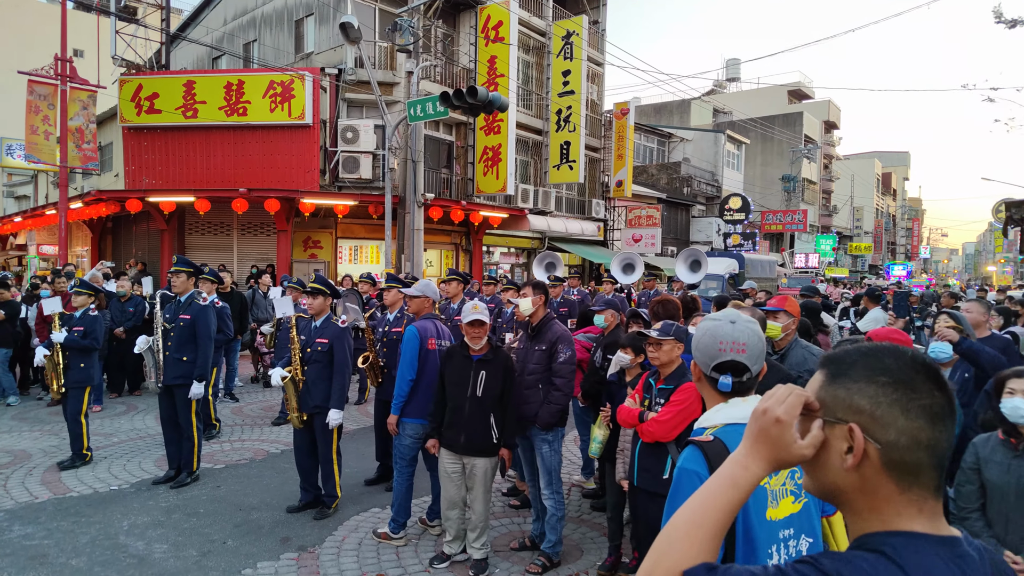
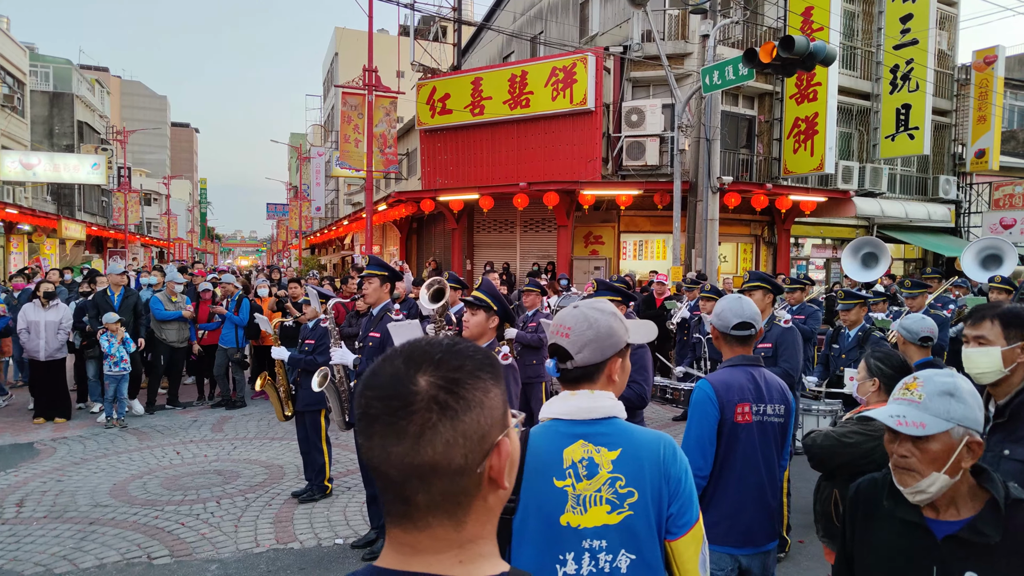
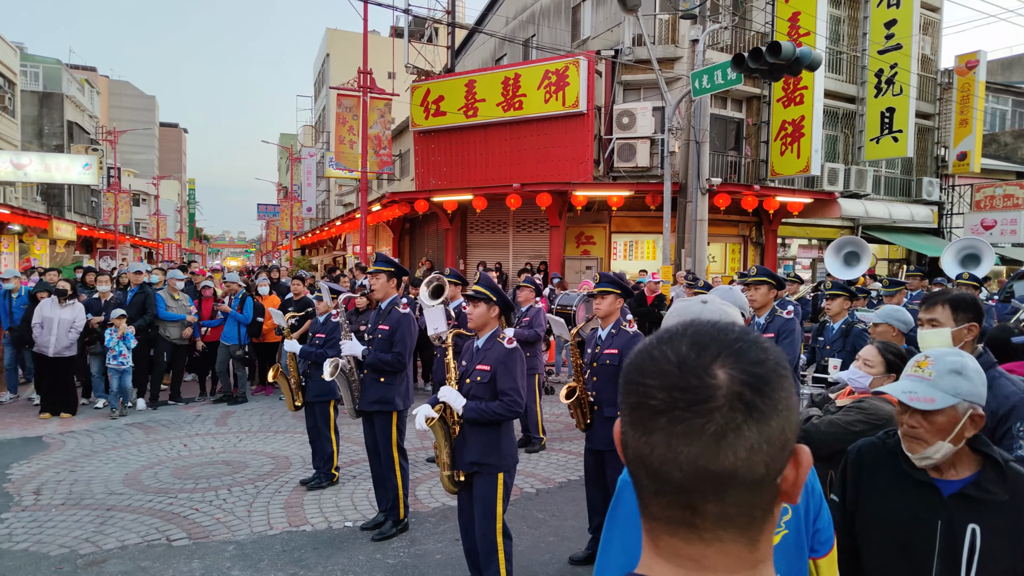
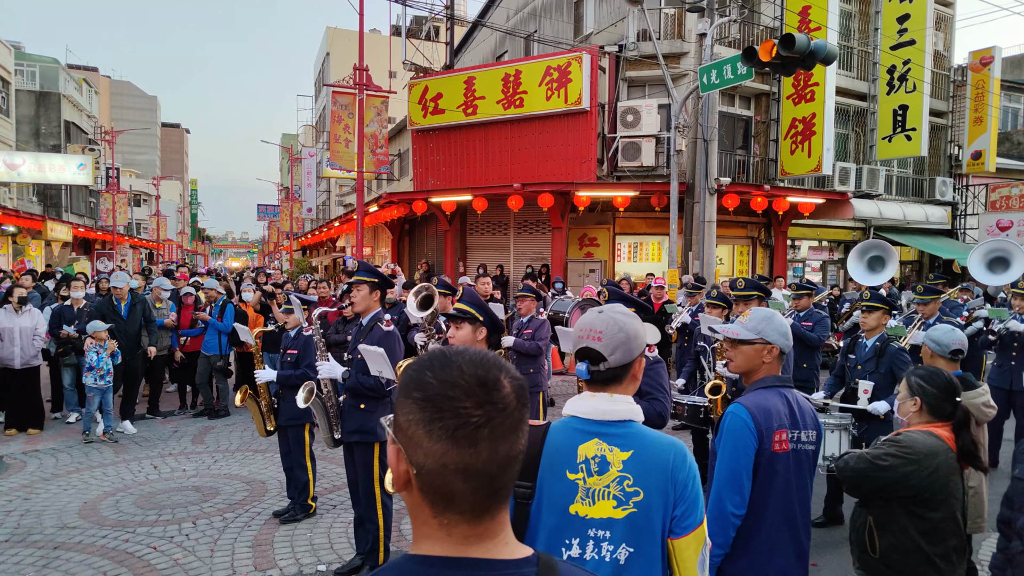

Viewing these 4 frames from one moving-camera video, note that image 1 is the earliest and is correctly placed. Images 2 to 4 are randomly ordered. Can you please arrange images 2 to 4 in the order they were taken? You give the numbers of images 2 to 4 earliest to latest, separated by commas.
3, 2, 4
